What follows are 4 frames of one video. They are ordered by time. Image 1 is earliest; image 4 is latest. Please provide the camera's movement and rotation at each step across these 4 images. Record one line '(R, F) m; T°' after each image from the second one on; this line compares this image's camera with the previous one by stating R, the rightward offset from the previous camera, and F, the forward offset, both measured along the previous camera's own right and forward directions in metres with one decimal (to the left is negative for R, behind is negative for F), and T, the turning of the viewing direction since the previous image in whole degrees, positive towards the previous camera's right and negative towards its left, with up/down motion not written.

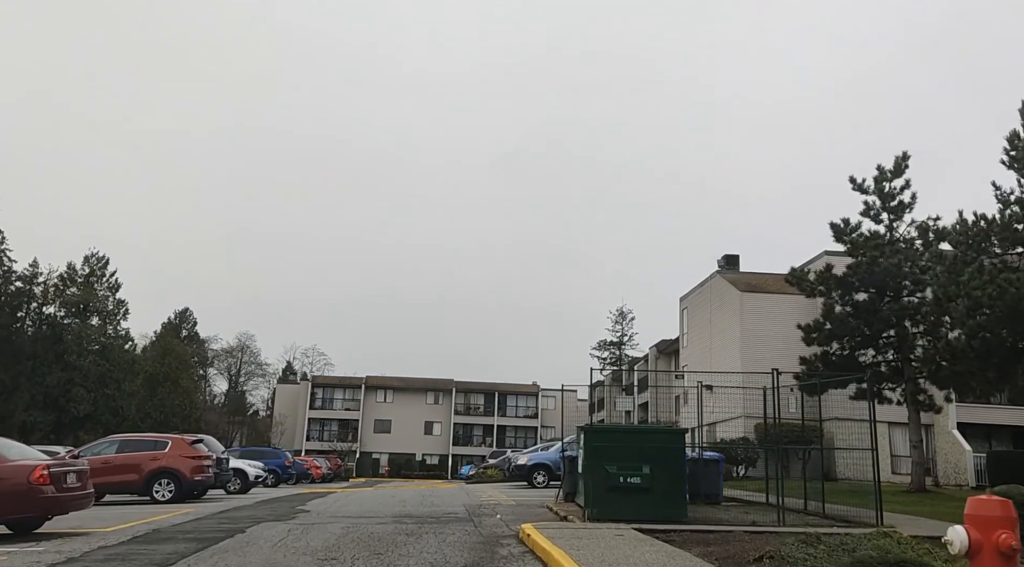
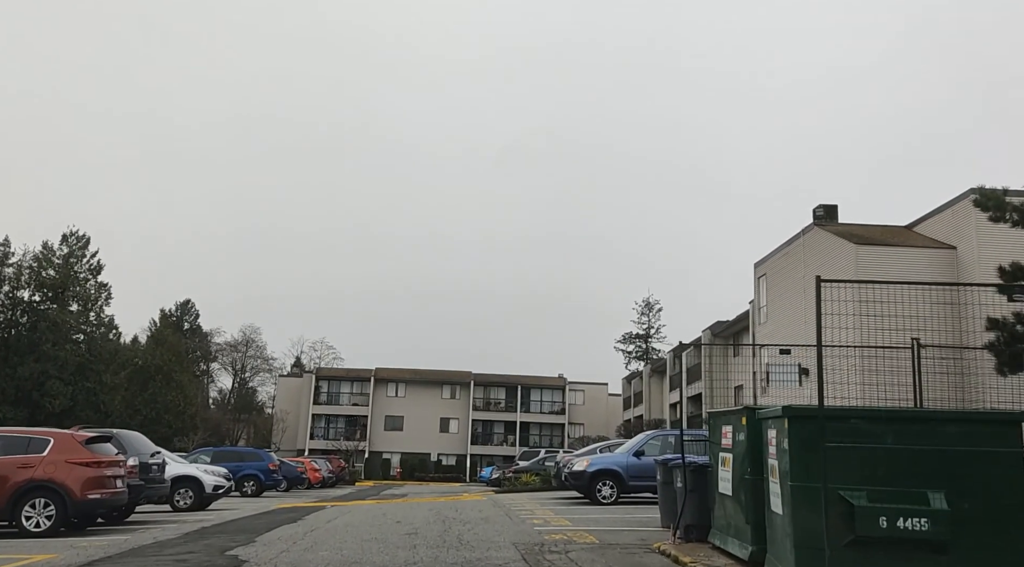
(-0.9, +7.7) m; -1°
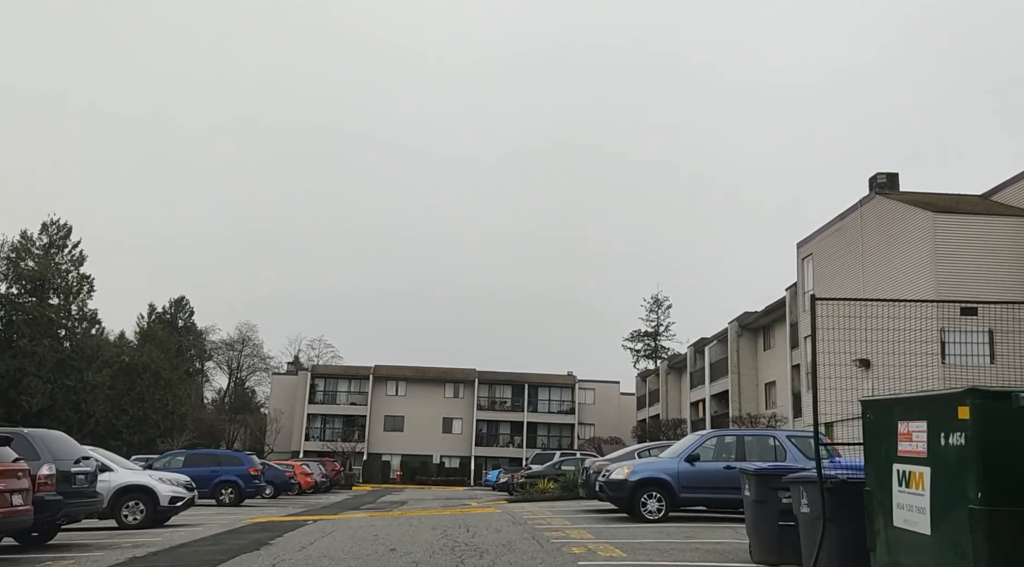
(-0.4, +3.7) m; 0°
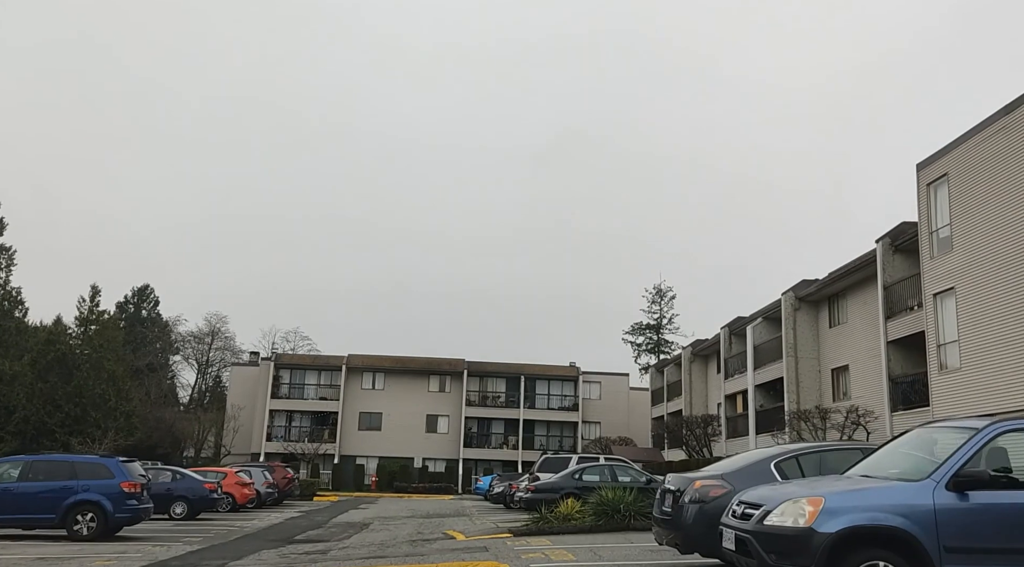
(-0.4, +8.8) m; +1°
